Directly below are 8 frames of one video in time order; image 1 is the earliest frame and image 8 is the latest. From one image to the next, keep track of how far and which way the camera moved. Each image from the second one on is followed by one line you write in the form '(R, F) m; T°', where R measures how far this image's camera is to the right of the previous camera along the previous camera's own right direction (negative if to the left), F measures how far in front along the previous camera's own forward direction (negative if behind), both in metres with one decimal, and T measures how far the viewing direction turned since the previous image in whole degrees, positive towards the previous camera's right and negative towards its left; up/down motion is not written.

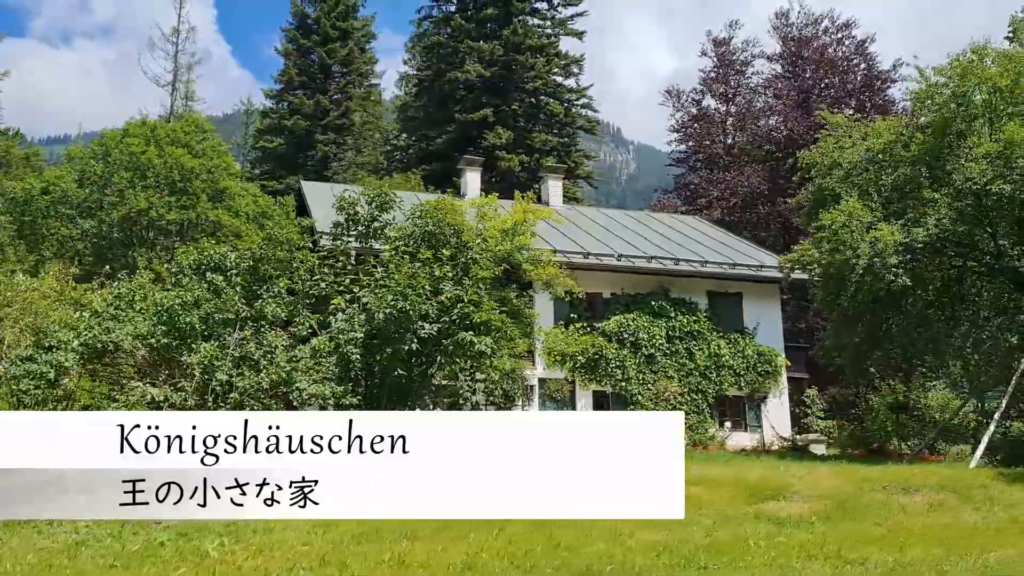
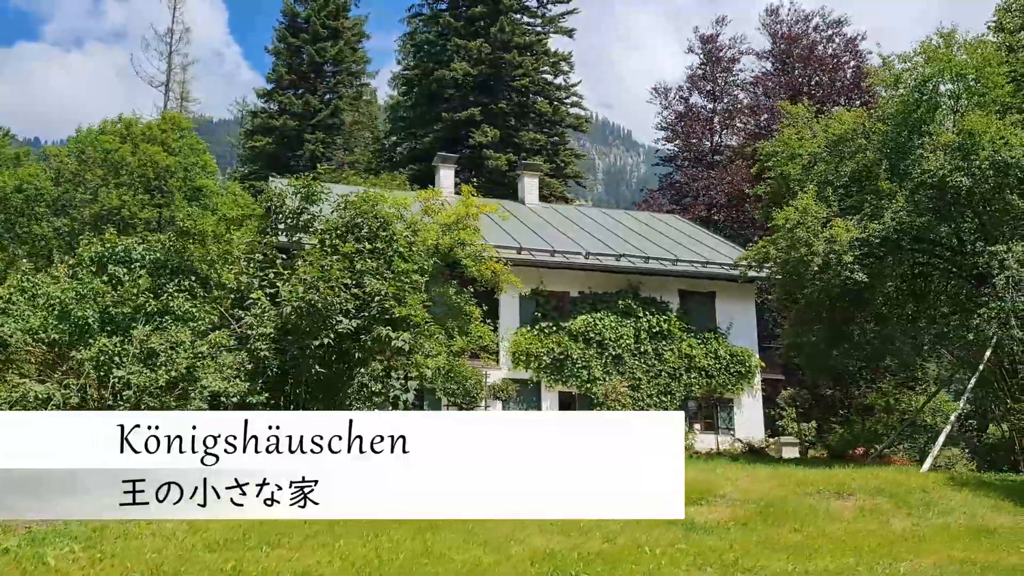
(+1.1, +0.5) m; 0°
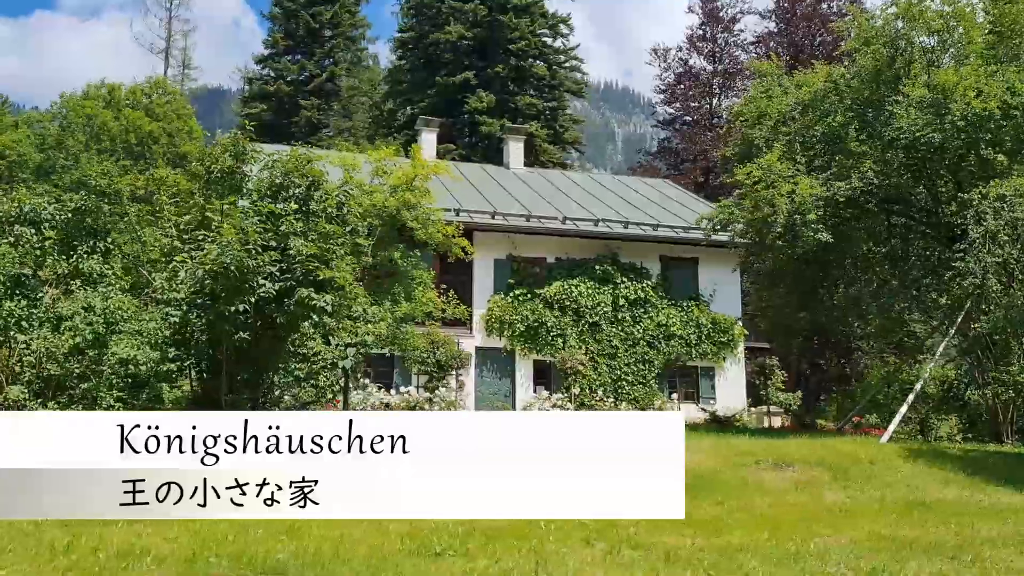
(+1.1, +0.5) m; -1°
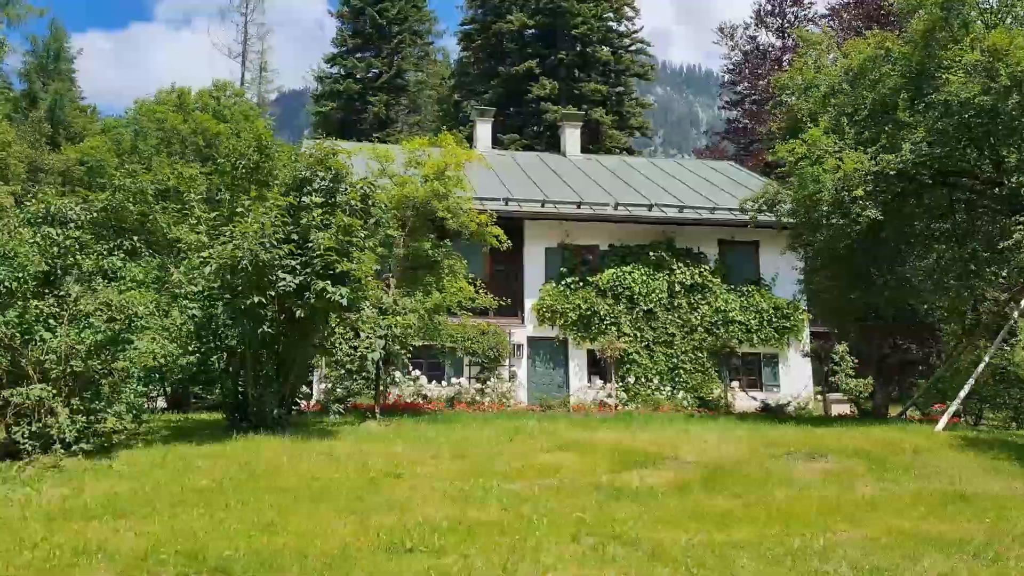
(+0.8, +0.3) m; -5°
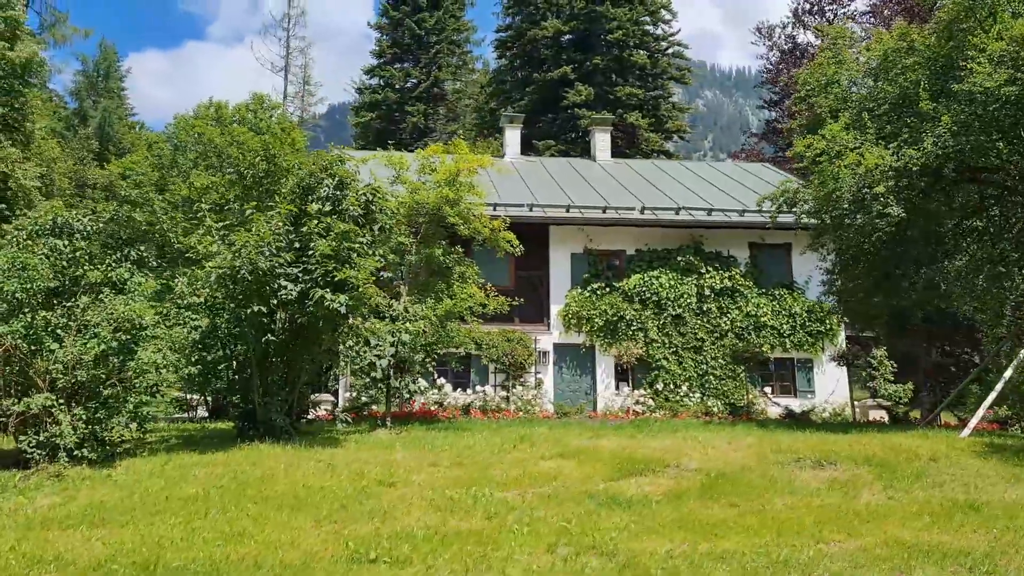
(+0.6, +0.1) m; -3°
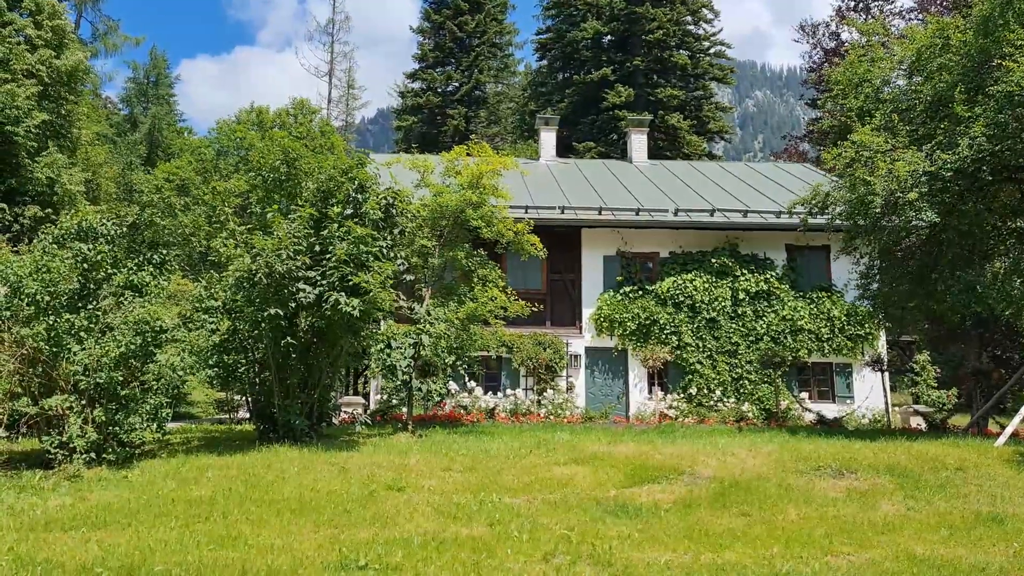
(+0.4, +0.1) m; -3°
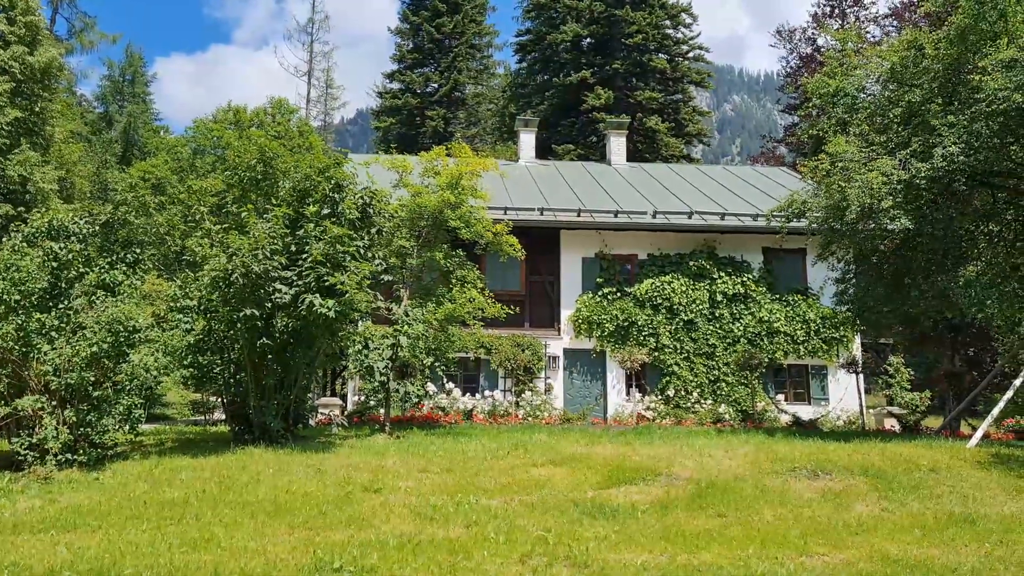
(0.0, 0.0) m; +1°
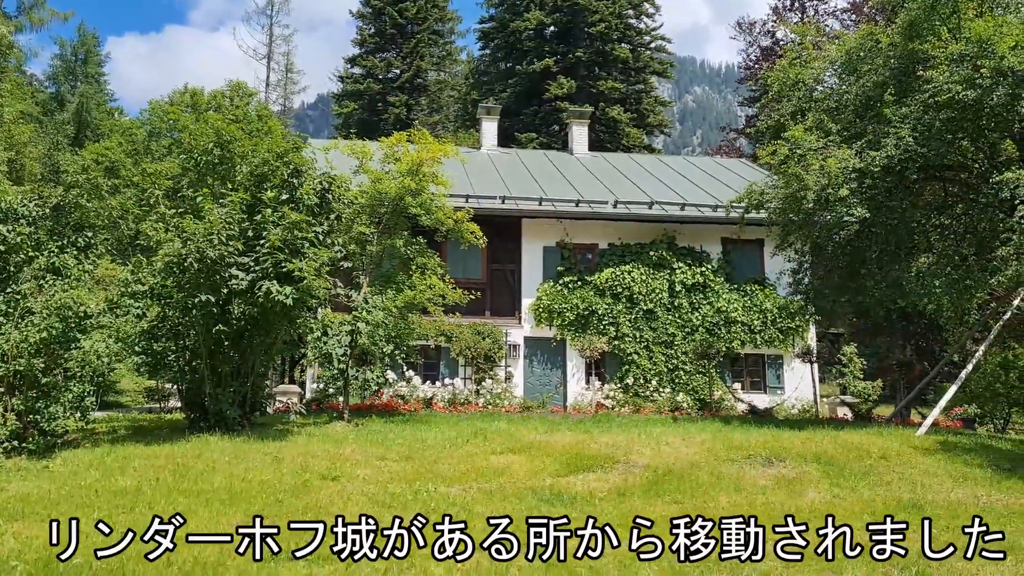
(0.0, 0.0) m; +3°
